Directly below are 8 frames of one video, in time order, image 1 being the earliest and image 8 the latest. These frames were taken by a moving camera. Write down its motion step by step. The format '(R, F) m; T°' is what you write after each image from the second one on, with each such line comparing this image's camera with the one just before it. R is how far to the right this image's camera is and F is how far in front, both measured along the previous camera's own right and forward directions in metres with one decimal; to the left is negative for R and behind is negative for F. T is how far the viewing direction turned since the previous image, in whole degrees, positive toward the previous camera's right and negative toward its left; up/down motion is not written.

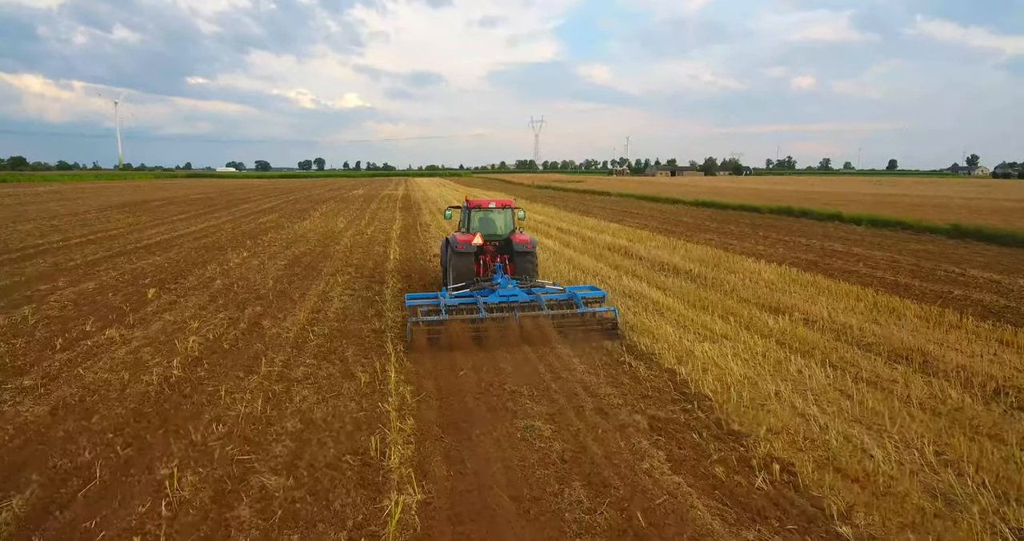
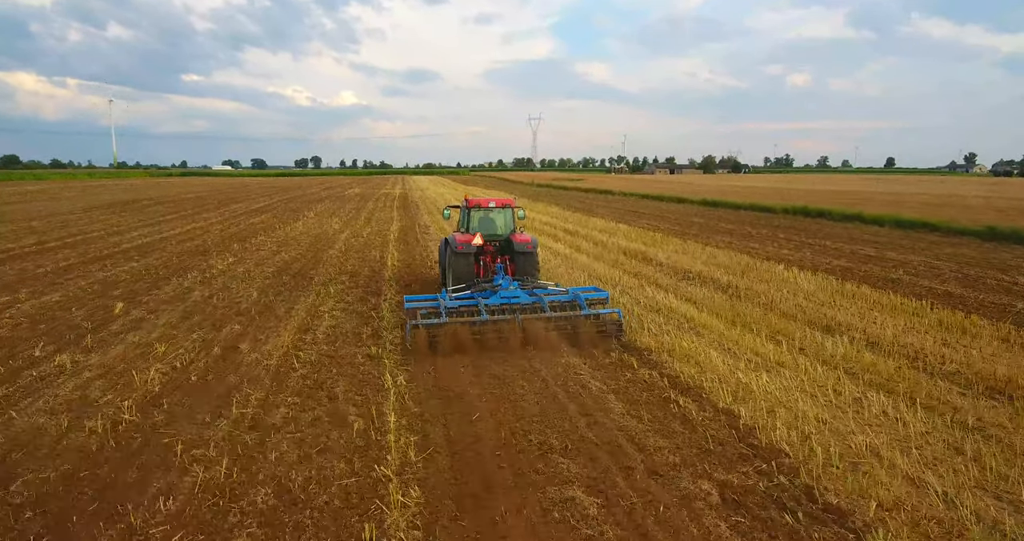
(-0.2, +1.0) m; 0°
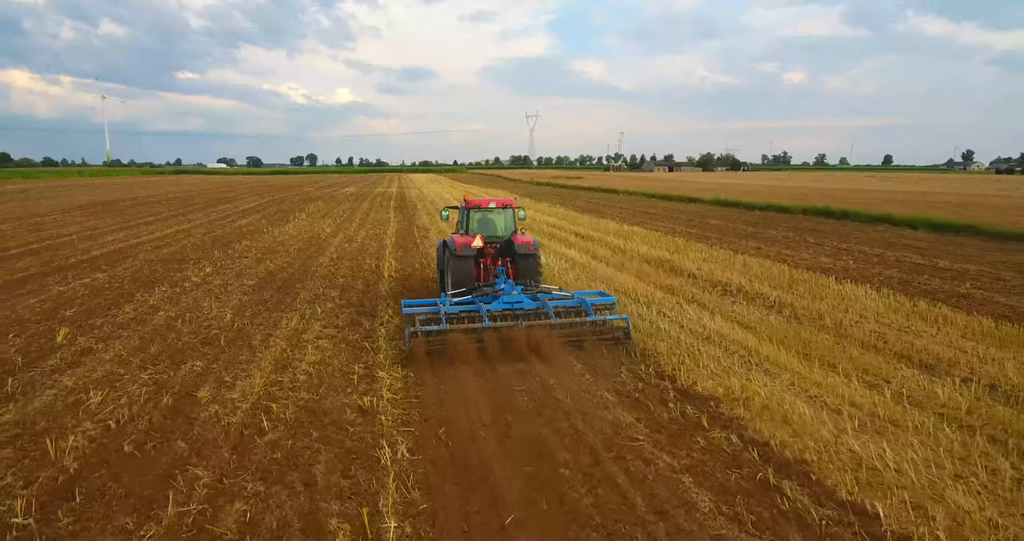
(-0.3, +1.4) m; 0°
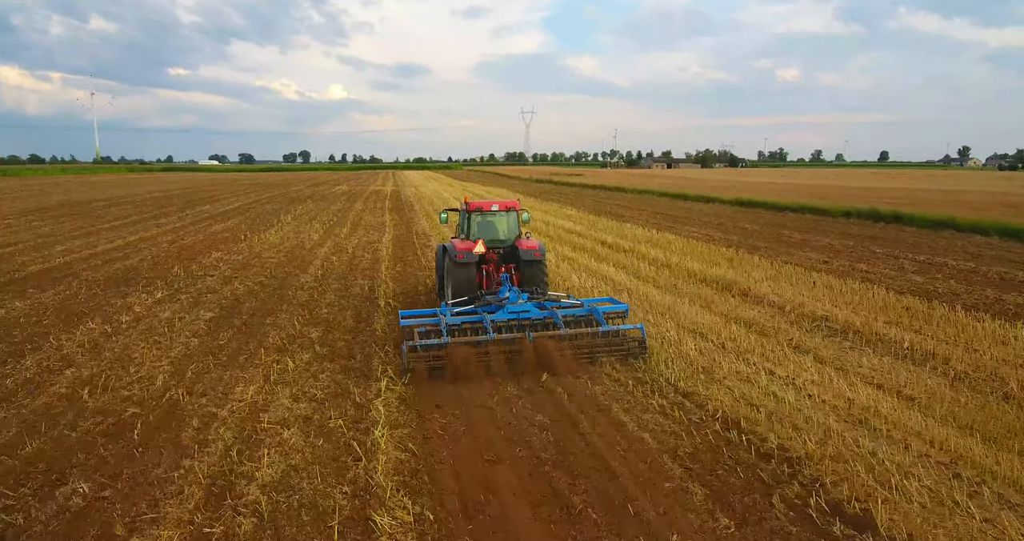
(-0.5, +2.3) m; +1°
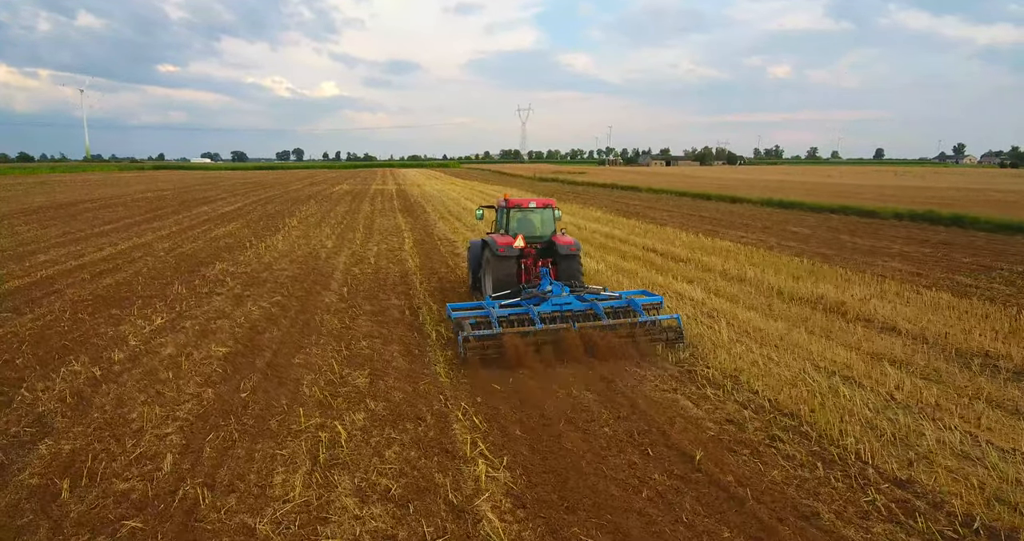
(-1.0, +1.5) m; +1°
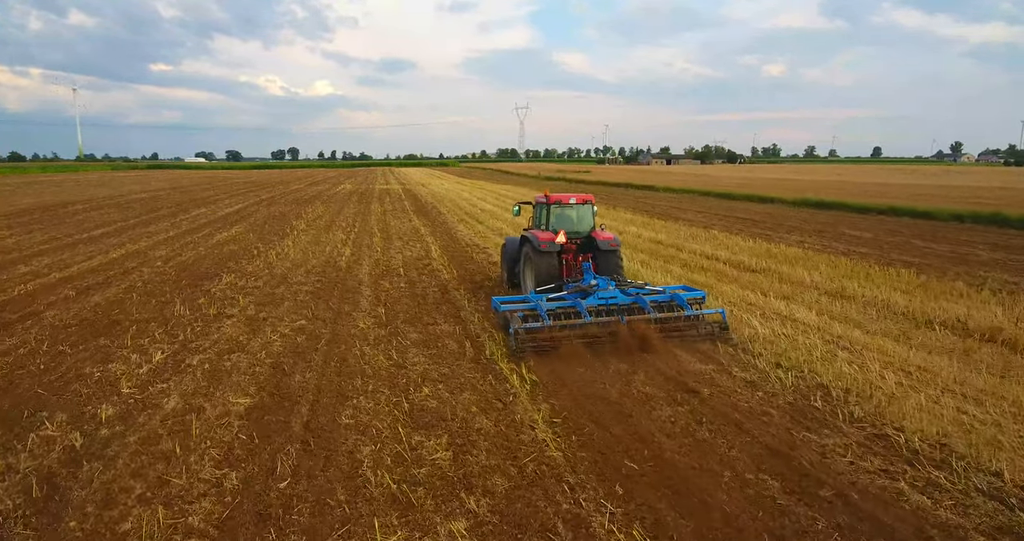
(-1.0, +1.5) m; 0°
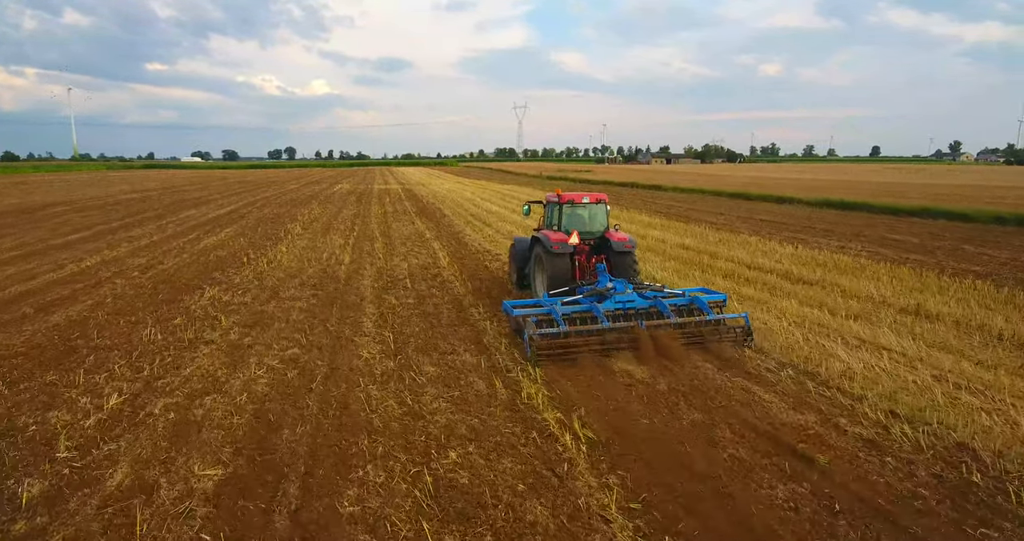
(-0.4, +1.2) m; 0°
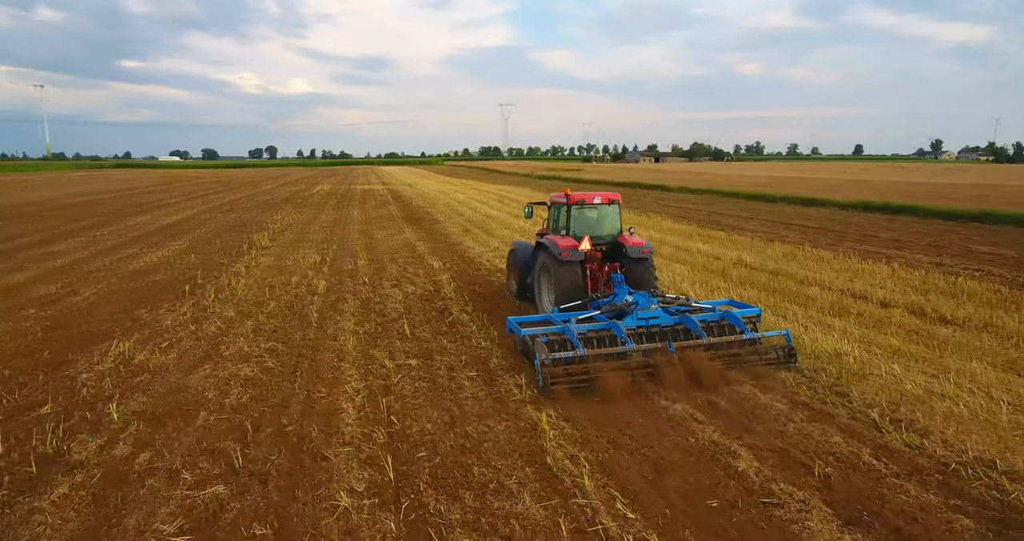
(-0.6, +2.6) m; +2°
